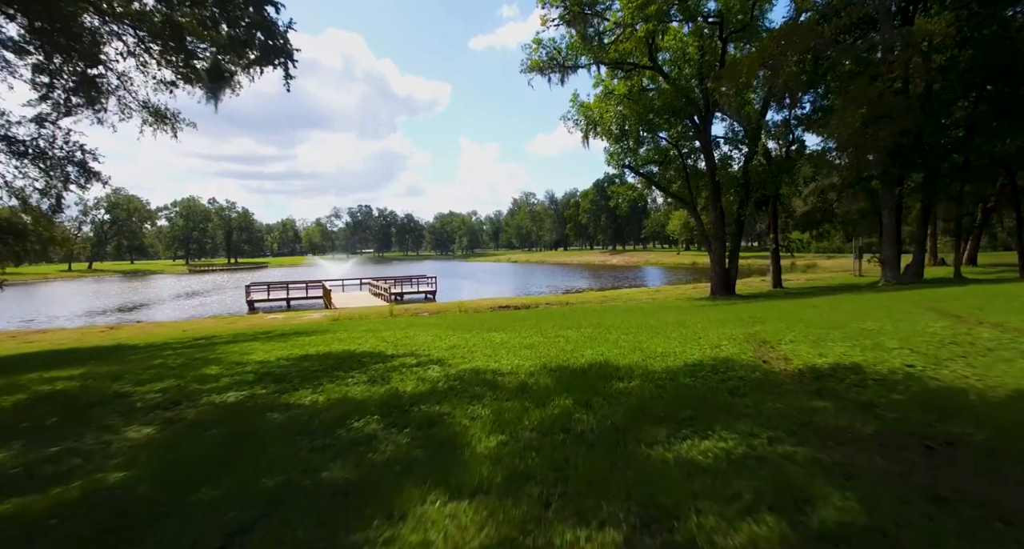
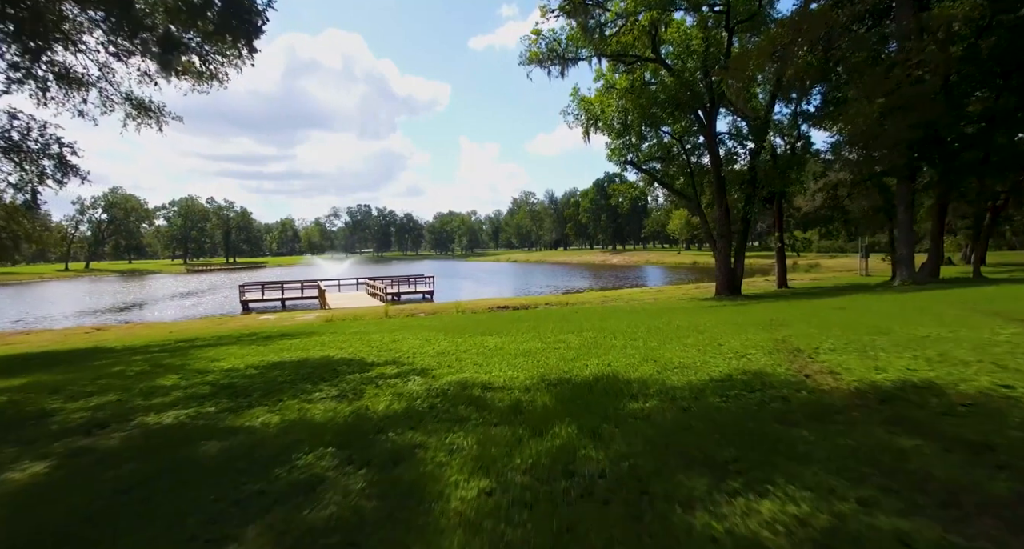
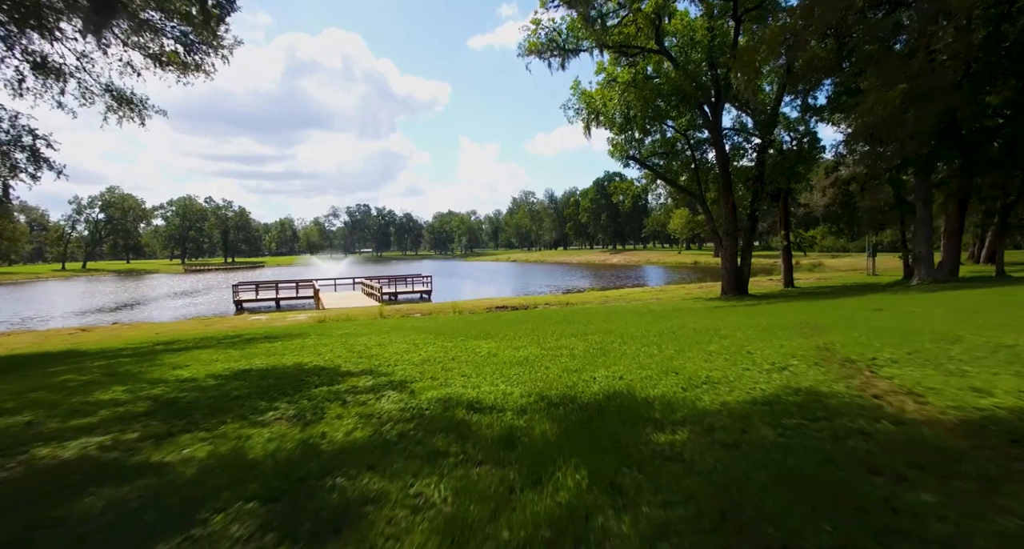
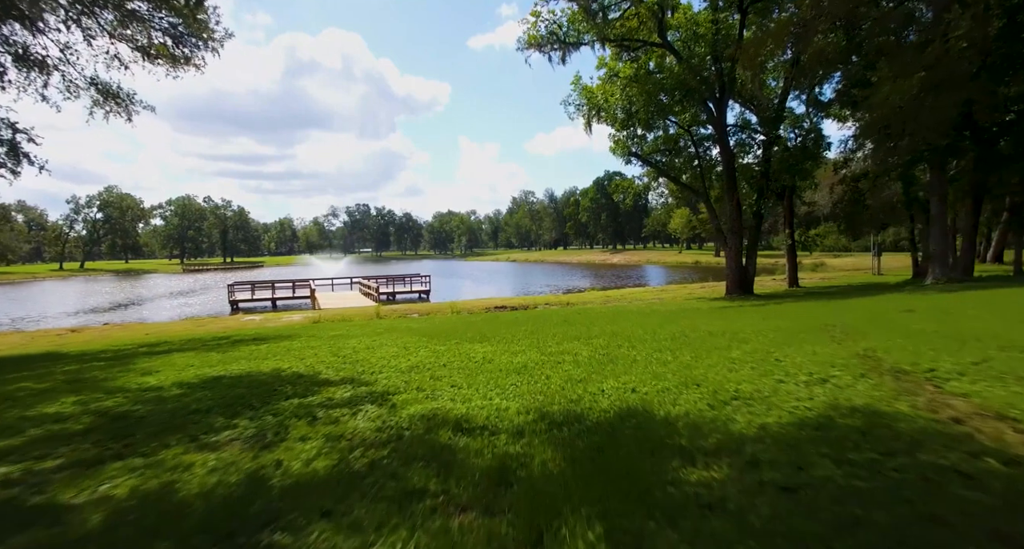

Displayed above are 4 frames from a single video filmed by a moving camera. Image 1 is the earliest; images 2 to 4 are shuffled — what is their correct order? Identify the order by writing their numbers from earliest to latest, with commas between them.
2, 3, 4
